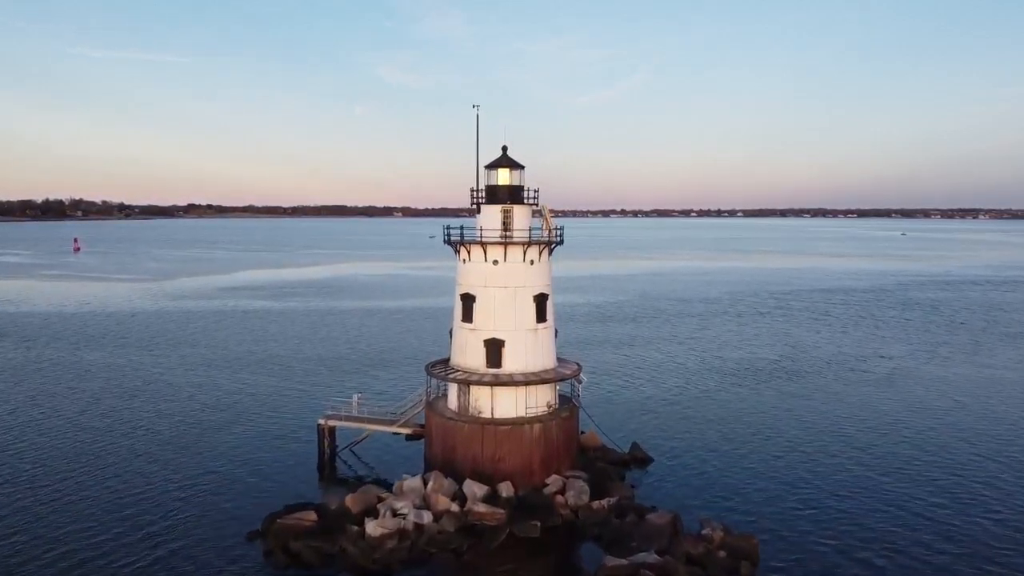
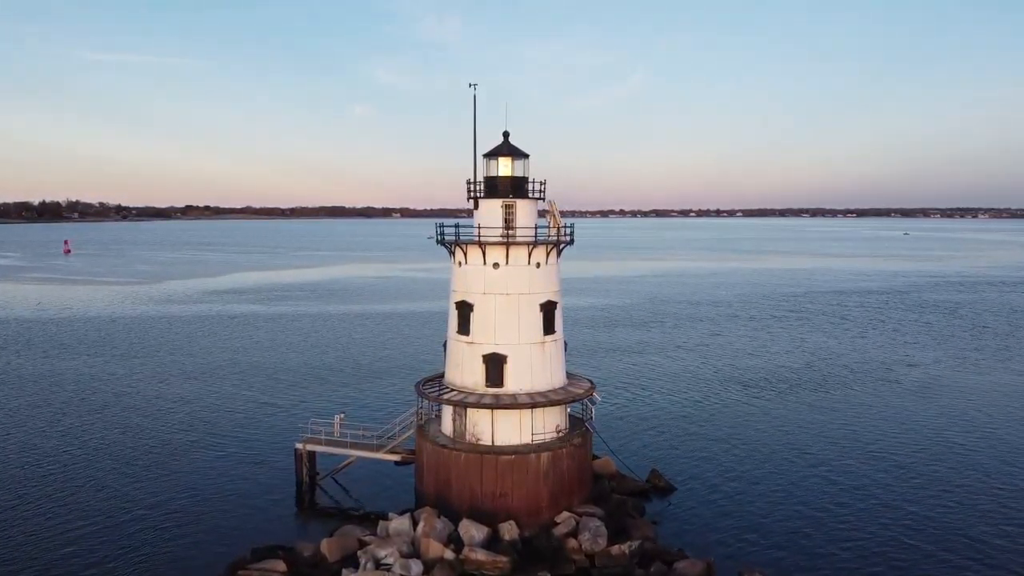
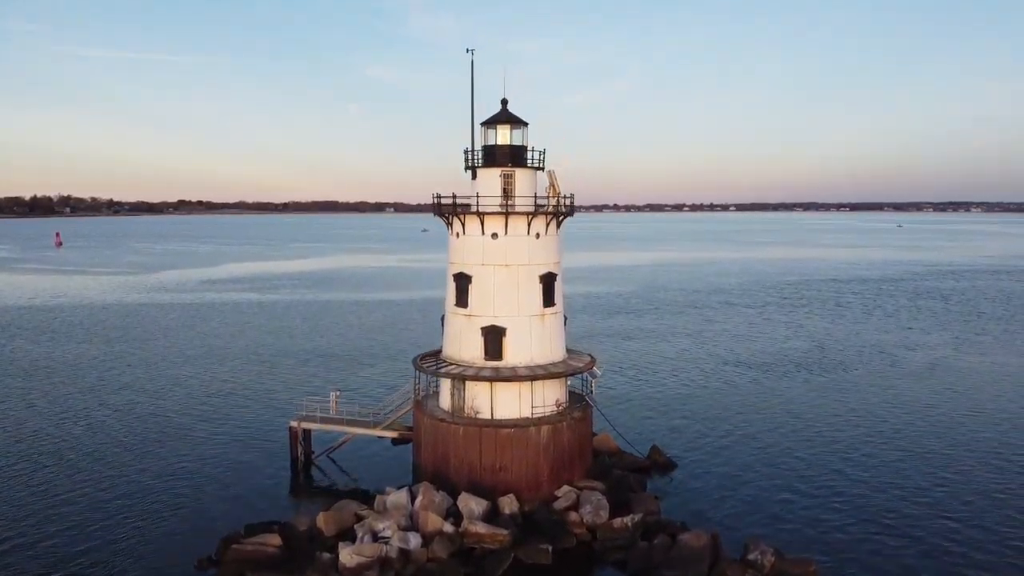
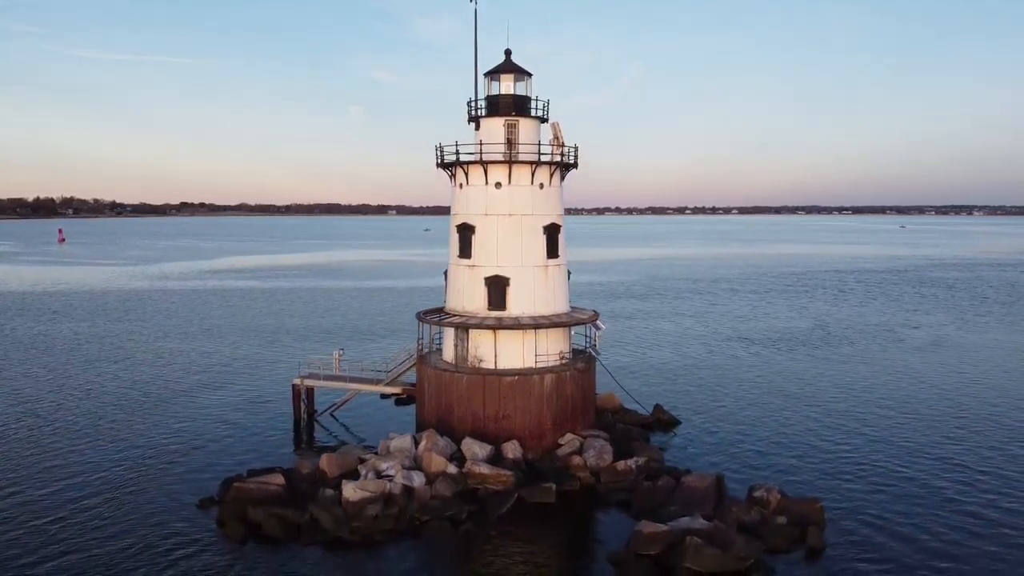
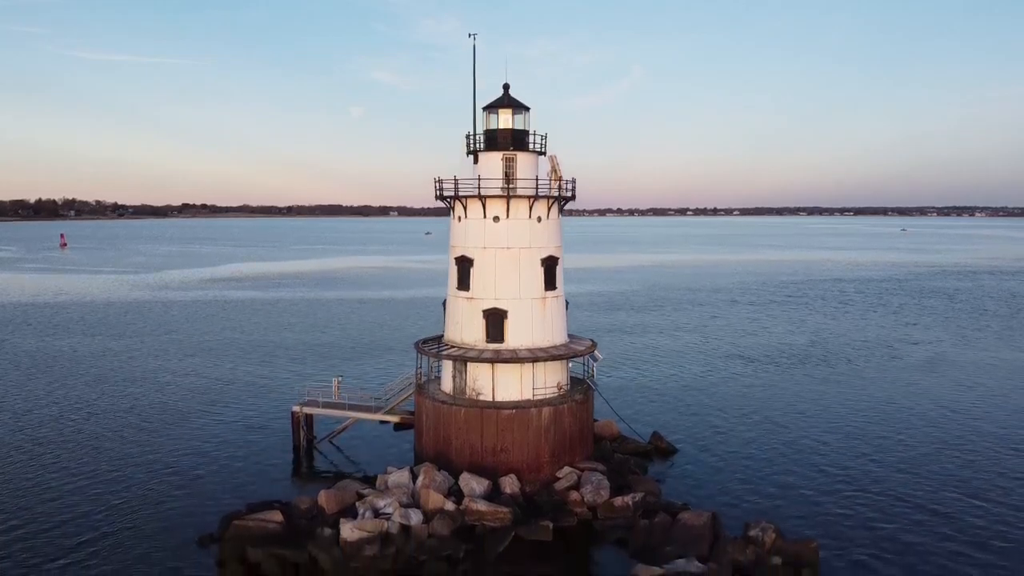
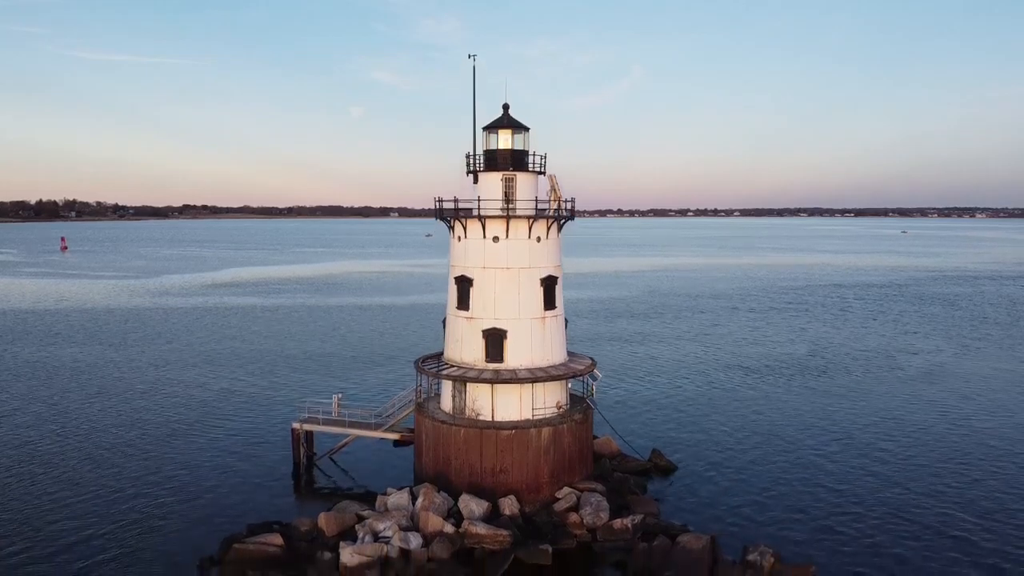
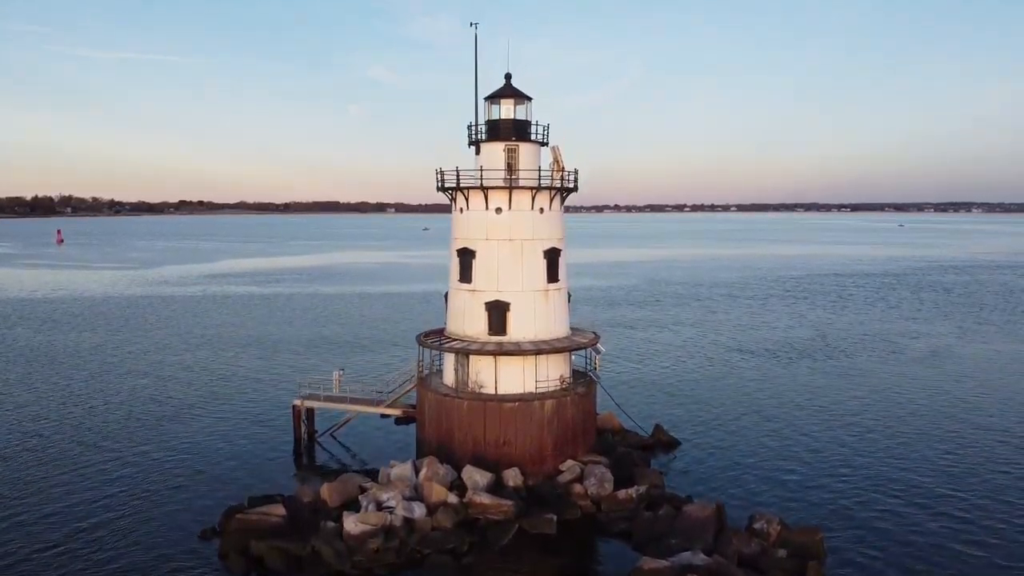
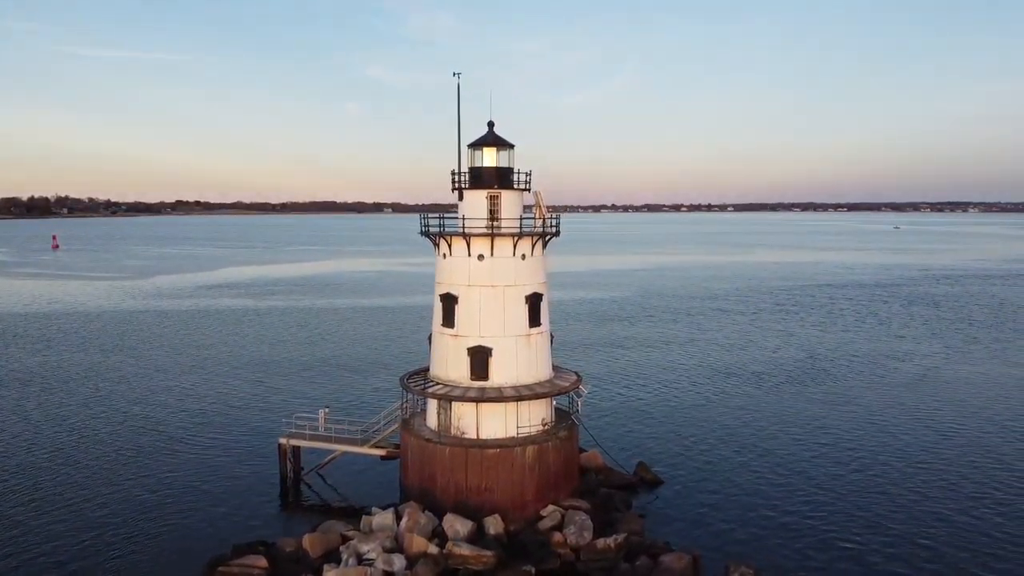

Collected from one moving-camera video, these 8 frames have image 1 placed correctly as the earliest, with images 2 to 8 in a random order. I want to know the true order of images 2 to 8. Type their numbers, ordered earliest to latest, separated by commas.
2, 6, 5, 4, 7, 3, 8
